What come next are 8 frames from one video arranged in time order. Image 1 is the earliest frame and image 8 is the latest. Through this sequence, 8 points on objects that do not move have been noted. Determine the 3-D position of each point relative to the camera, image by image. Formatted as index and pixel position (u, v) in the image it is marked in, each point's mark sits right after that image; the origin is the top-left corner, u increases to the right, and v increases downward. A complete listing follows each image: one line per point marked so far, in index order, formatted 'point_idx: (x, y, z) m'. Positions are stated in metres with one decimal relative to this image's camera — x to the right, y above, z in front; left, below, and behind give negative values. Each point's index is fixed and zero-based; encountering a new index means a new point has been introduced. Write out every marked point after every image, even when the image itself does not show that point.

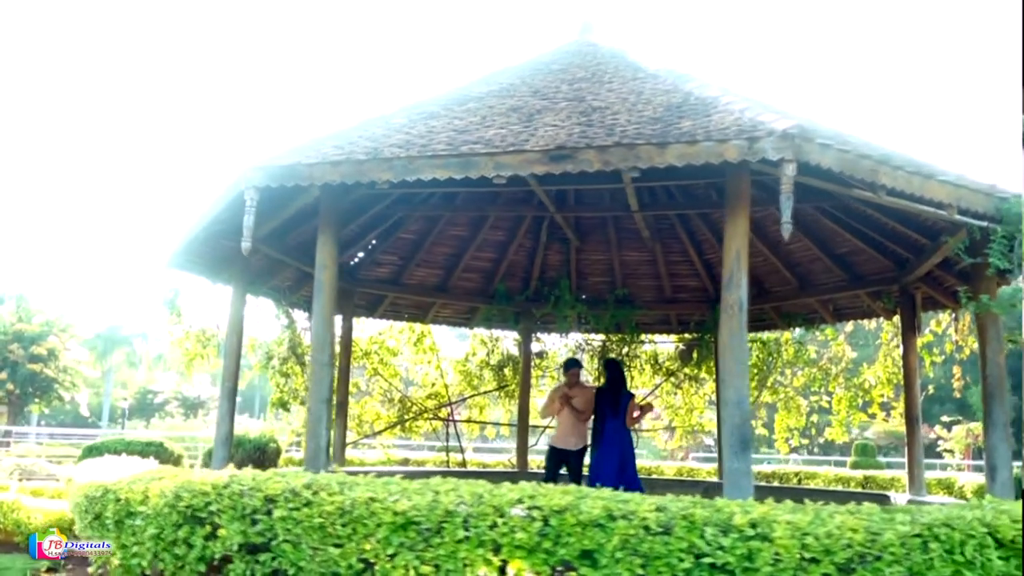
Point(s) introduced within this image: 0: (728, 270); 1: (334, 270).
0: (+1.1, +0.1, +4.1) m
1: (-0.9, +0.1, +4.3) m
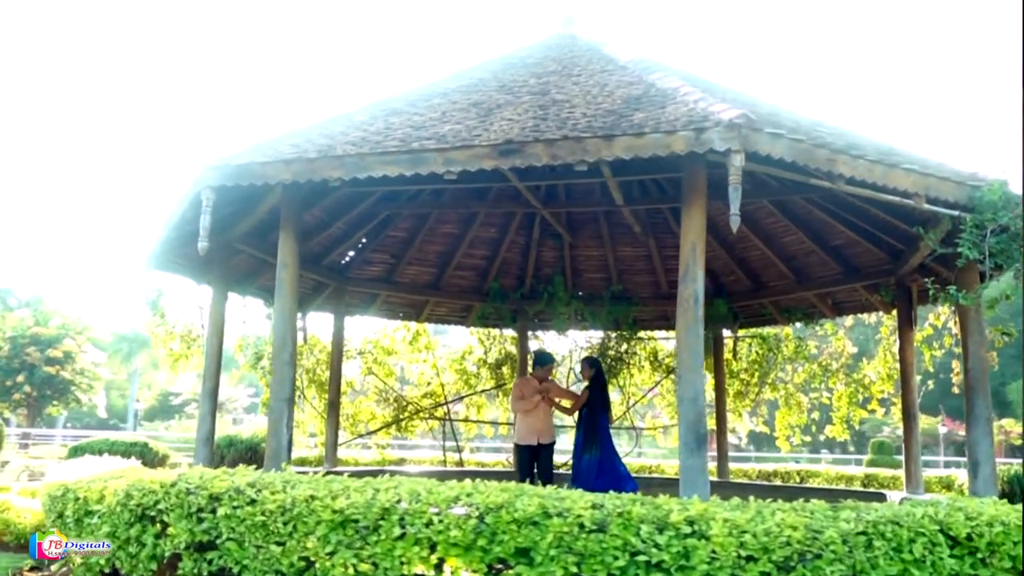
0: (+0.9, +0.1, +4.0) m
1: (-1.2, +0.1, +4.3) m
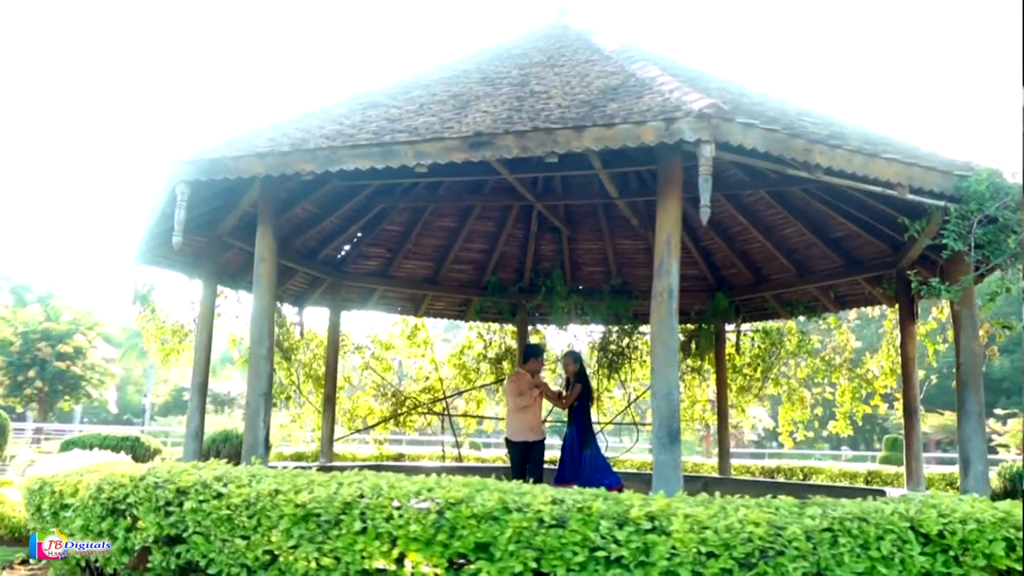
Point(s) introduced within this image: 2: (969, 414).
0: (+0.7, +0.2, +4.0) m
1: (-1.3, +0.1, +4.3) m
2: (+2.9, -0.8, +4.8) m
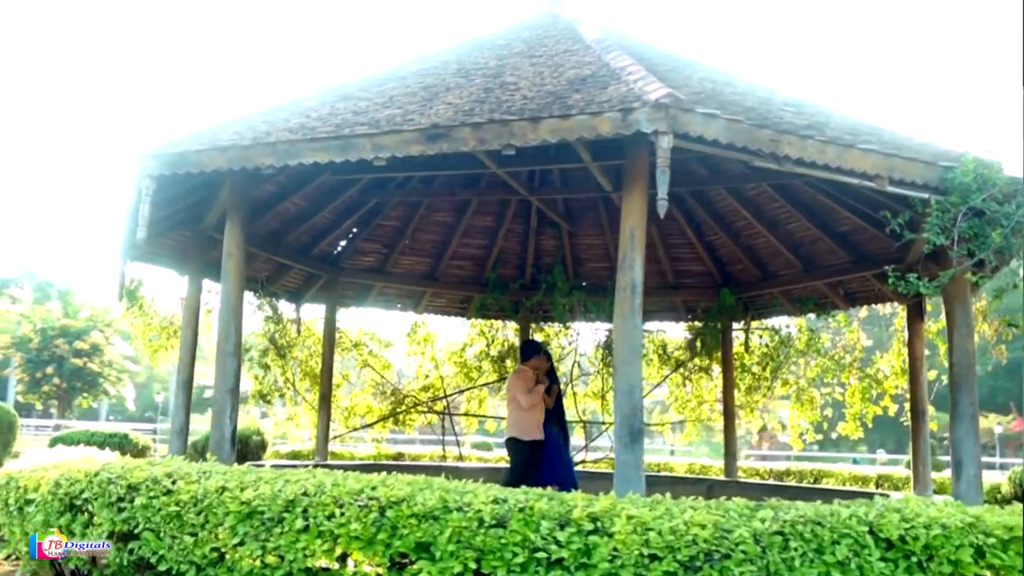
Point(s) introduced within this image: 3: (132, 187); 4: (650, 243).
0: (+0.5, +0.2, +3.9) m
1: (-1.5, +0.2, +4.3) m
2: (+2.7, -0.8, +4.6) m
3: (-2.1, +0.6, +4.4) m
4: (+1.5, +0.5, +8.3) m
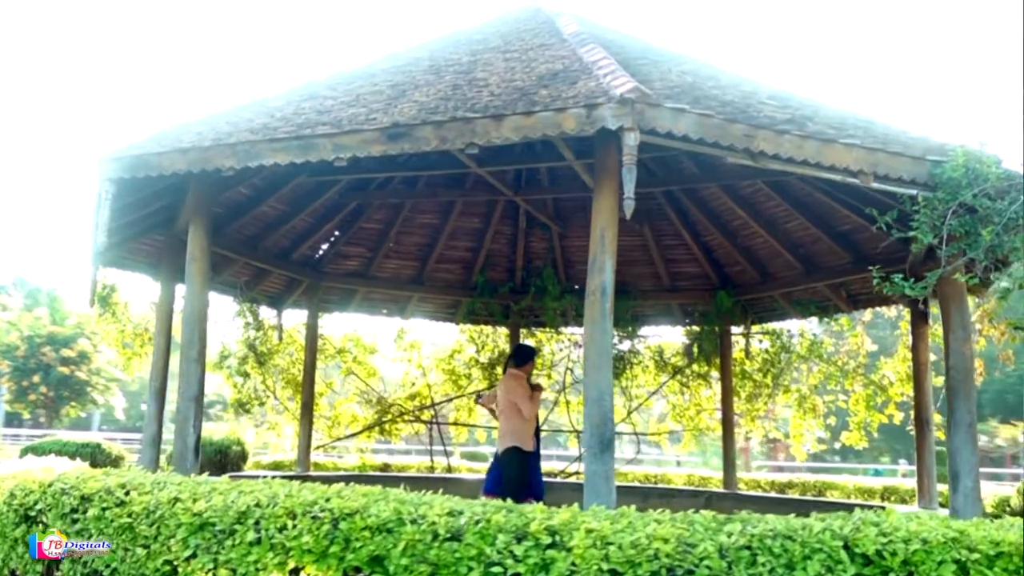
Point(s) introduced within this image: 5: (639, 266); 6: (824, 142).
0: (+0.4, +0.2, +3.8) m
1: (-1.6, +0.1, +4.2) m
2: (+2.6, -0.8, +4.5) m
3: (-2.3, +0.5, +4.3) m
4: (+1.4, +0.5, +8.2) m
5: (+1.4, +0.3, +8.4) m
6: (+1.5, +0.7, +3.8) m
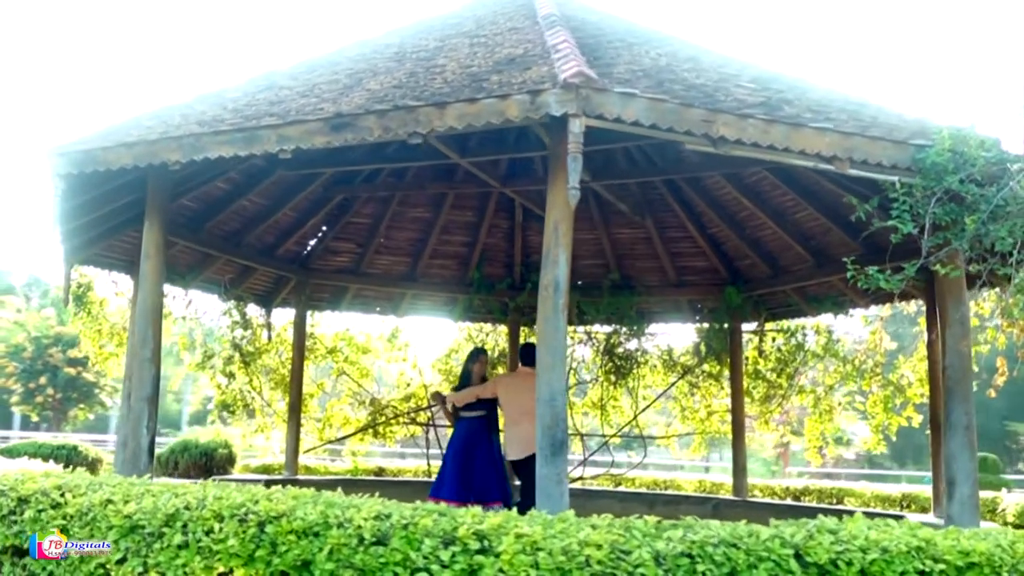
0: (+0.2, +0.2, +3.6) m
1: (-1.8, +0.1, +4.1) m
2: (+2.4, -0.7, +4.2) m
3: (-2.5, +0.5, +4.2) m
4: (+1.4, +0.5, +8.0) m
5: (+1.4, +0.3, +8.2) m
6: (+1.3, +0.7, +3.6) m
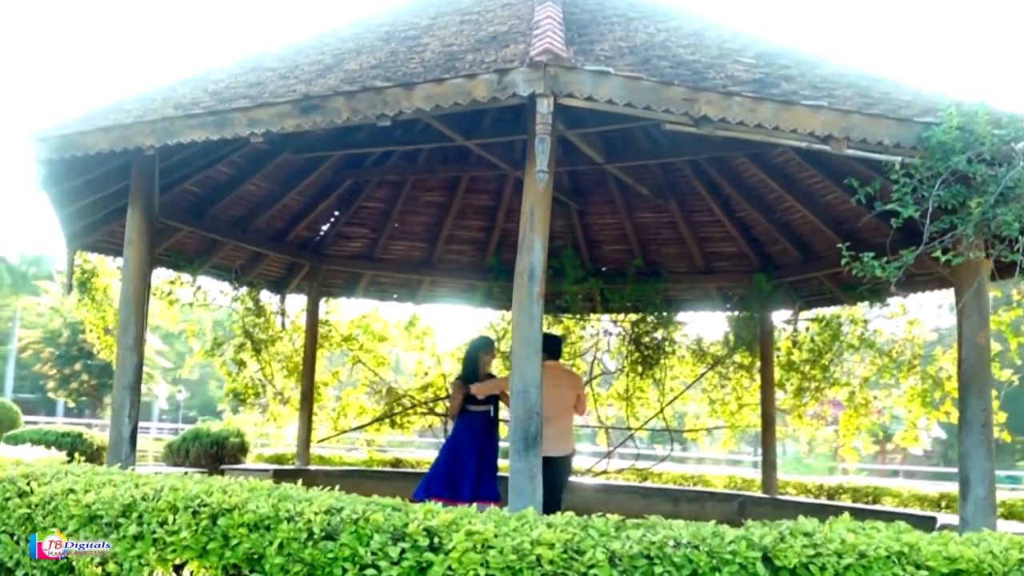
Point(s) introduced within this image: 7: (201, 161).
0: (0.0, +0.2, +3.5) m
1: (-1.9, +0.2, +4.1) m
2: (+2.3, -0.7, +4.0) m
3: (-2.5, +0.6, +4.3) m
4: (+1.5, +0.6, +7.8) m
5: (+1.6, +0.4, +8.0) m
6: (+1.2, +0.8, +3.4) m
7: (-2.0, +0.8, +5.1) m
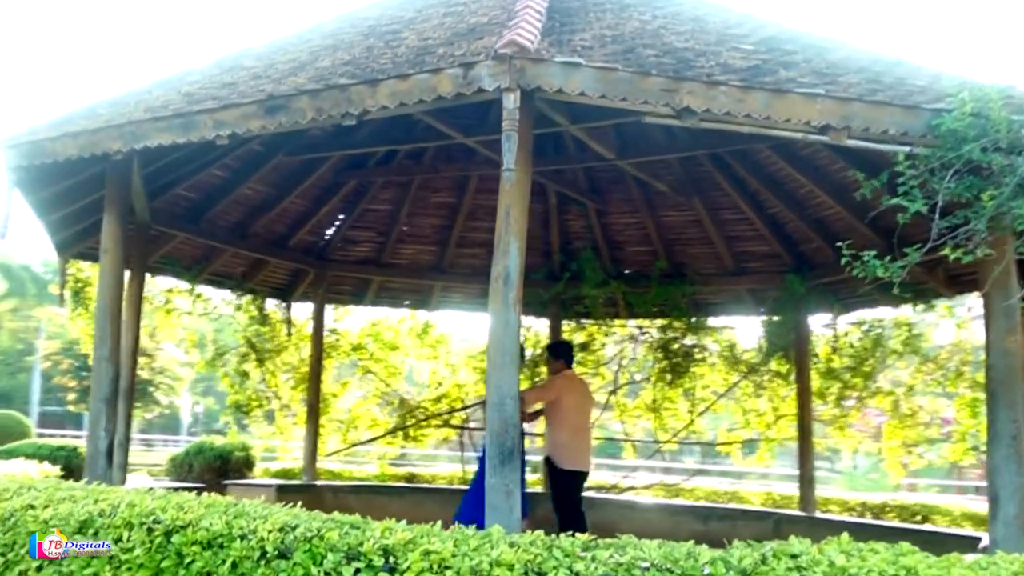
0: (-0.1, +0.2, +3.3) m
1: (-2.0, +0.2, +4.0) m
2: (+2.2, -0.7, +3.7) m
3: (-2.6, +0.5, +4.2) m
4: (+1.6, +0.6, +7.5) m
5: (+1.7, +0.4, +7.7) m
6: (+1.1, +0.8, +3.2) m
7: (-2.1, +0.8, +5.0) m
